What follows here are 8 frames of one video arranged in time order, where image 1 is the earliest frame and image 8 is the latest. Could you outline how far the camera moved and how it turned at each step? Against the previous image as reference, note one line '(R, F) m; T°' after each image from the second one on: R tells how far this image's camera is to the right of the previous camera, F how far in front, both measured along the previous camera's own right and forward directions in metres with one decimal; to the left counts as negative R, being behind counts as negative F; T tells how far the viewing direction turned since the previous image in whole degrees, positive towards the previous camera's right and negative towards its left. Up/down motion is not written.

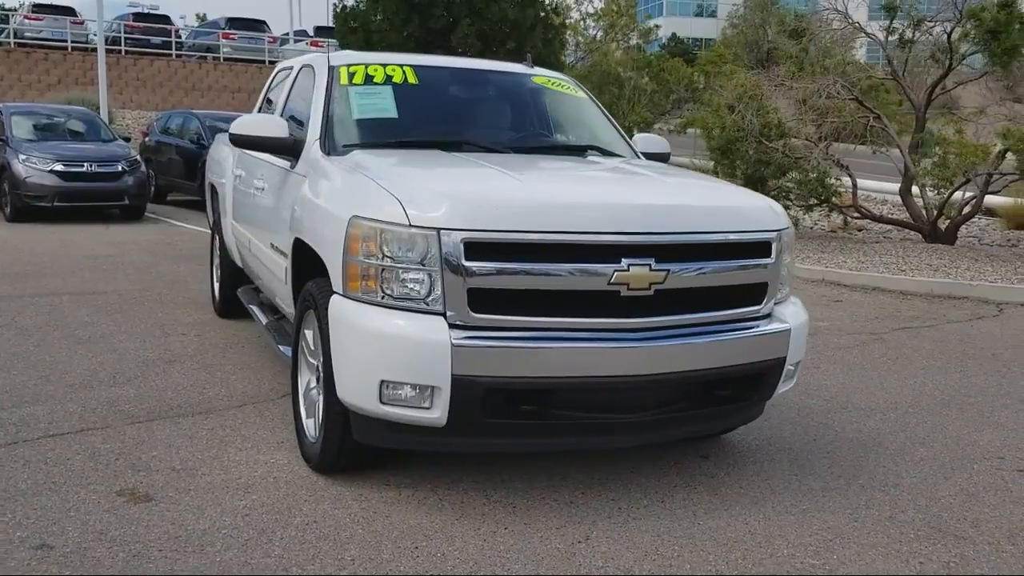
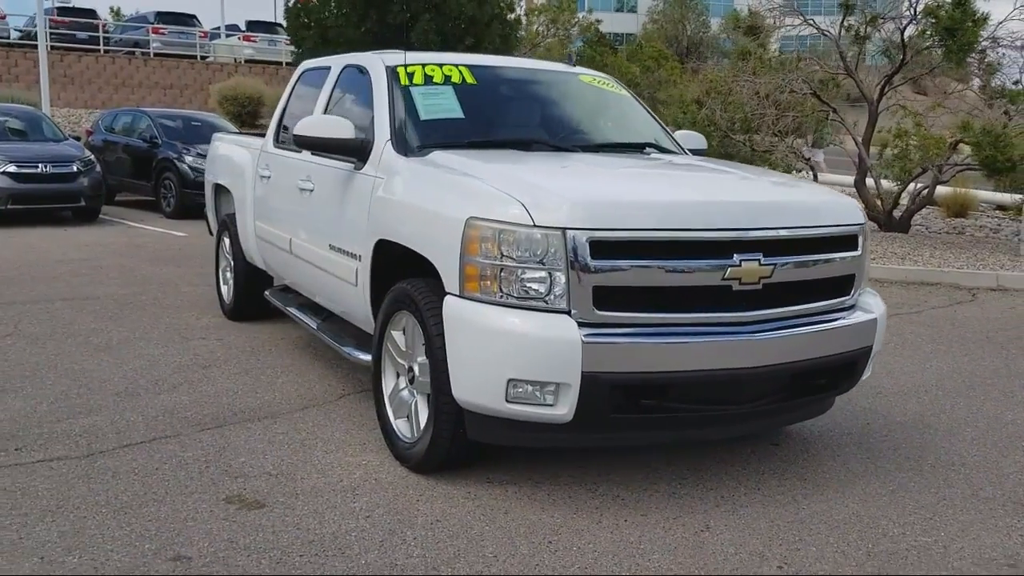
(-0.8, 0.0) m; +5°
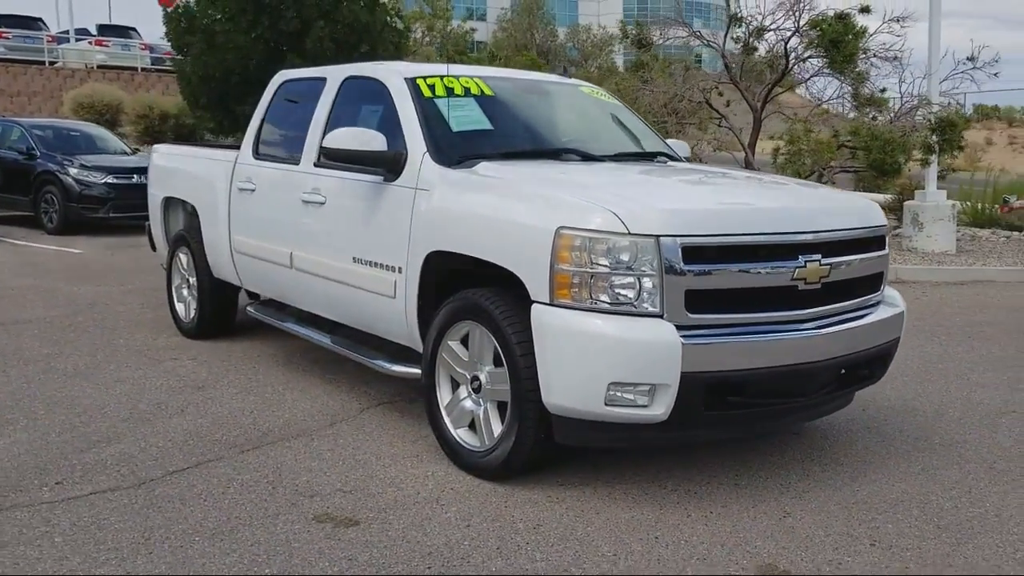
(-1.0, 0.0) m; +9°
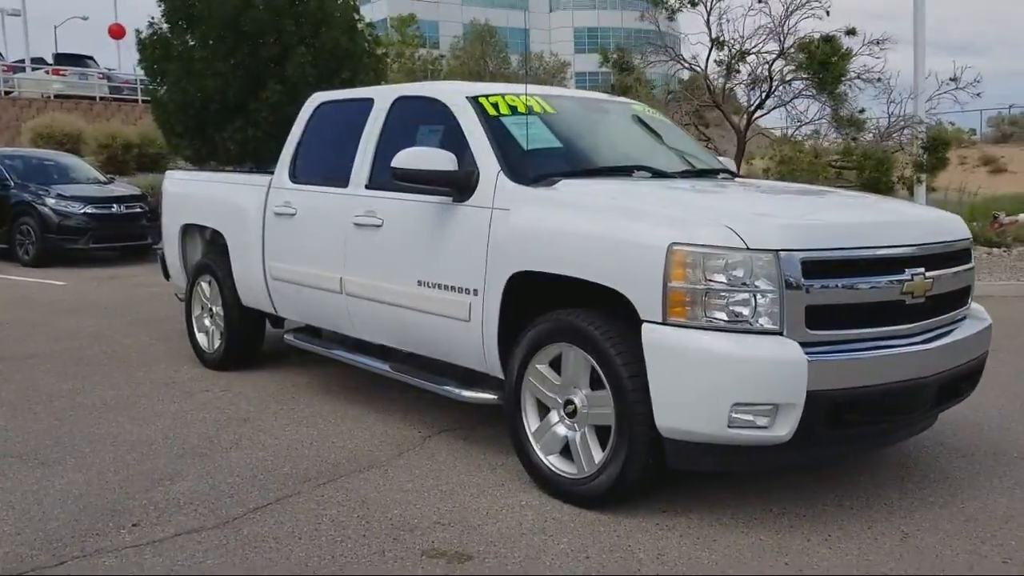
(-0.6, +0.2) m; +3°
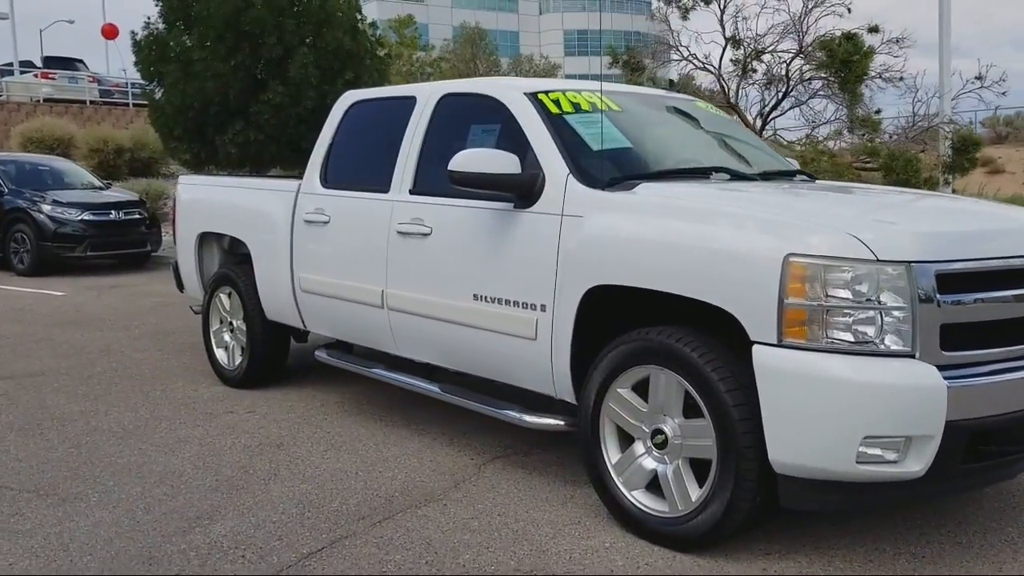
(-0.4, +0.4) m; +1°
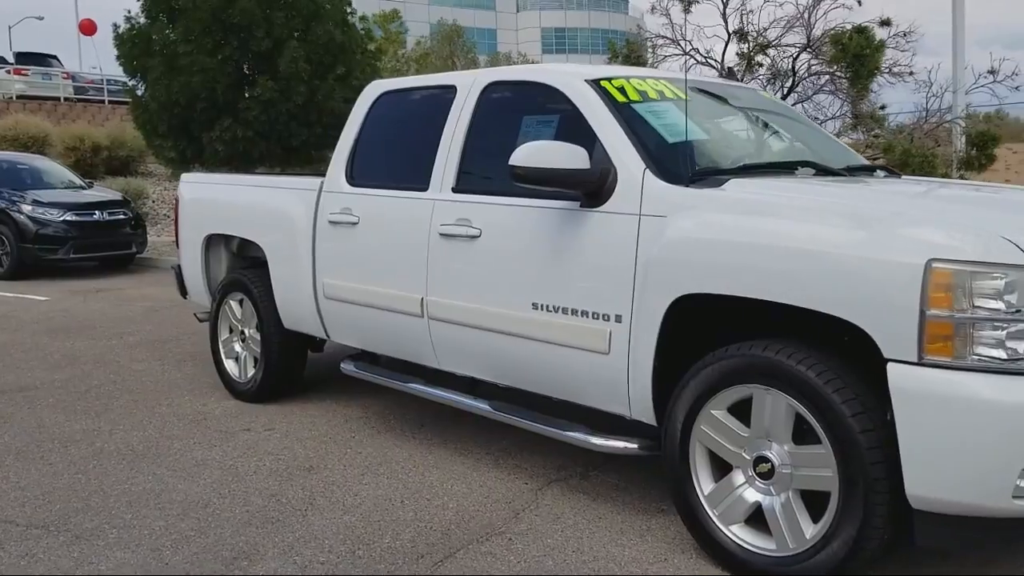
(-0.4, +0.5) m; +1°
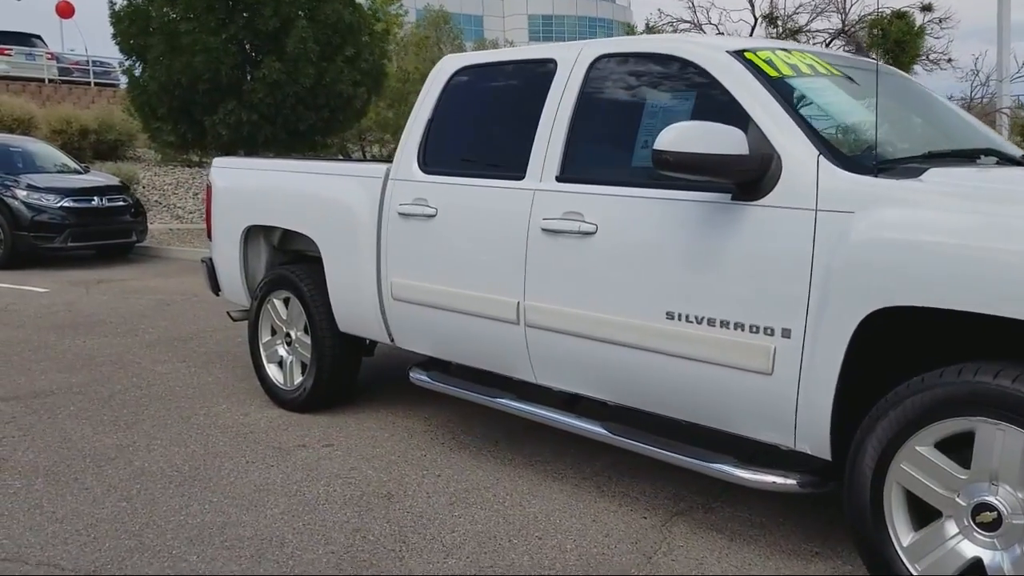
(-0.6, +0.6) m; +1°
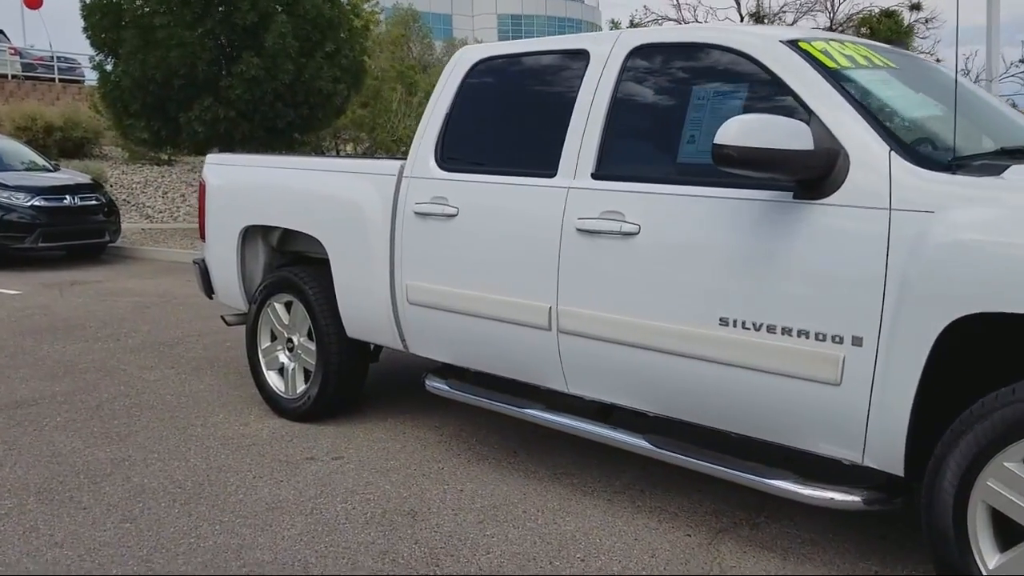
(-0.3, +0.3) m; +2°
